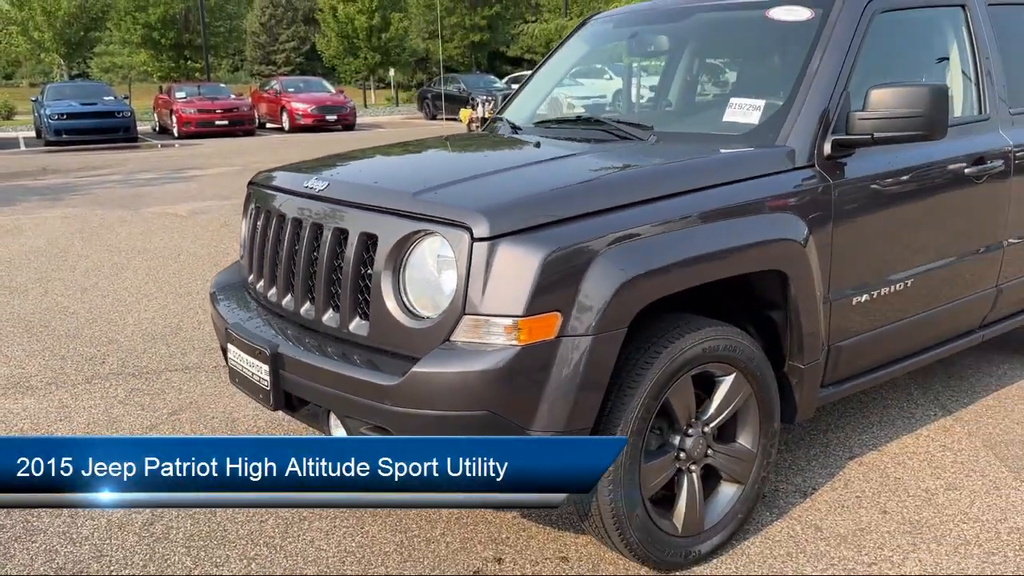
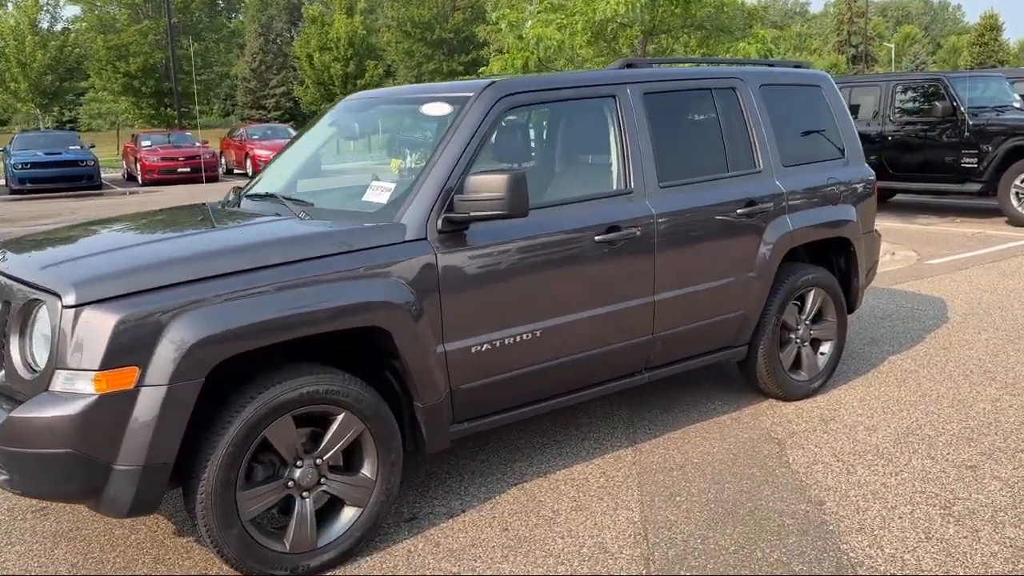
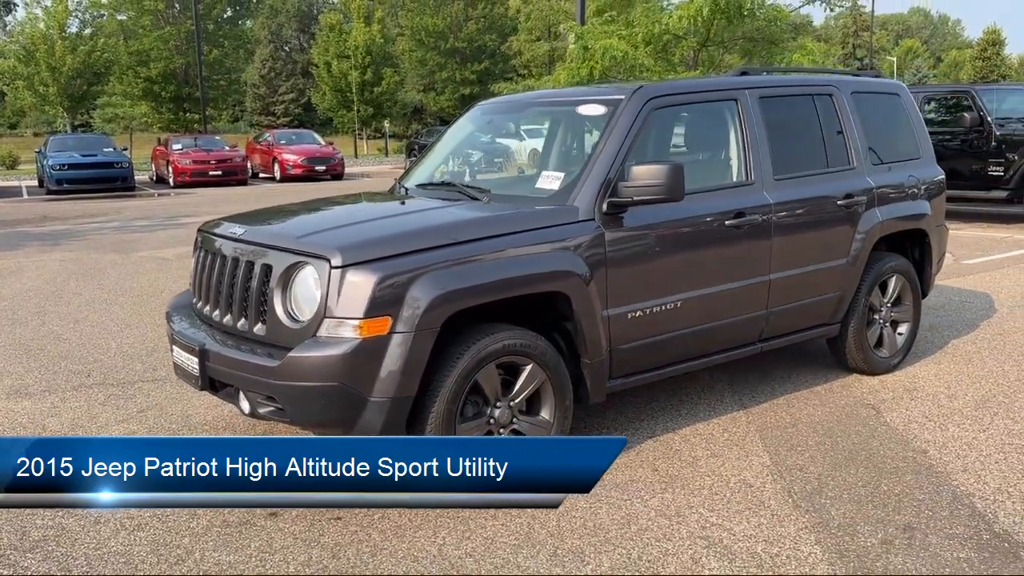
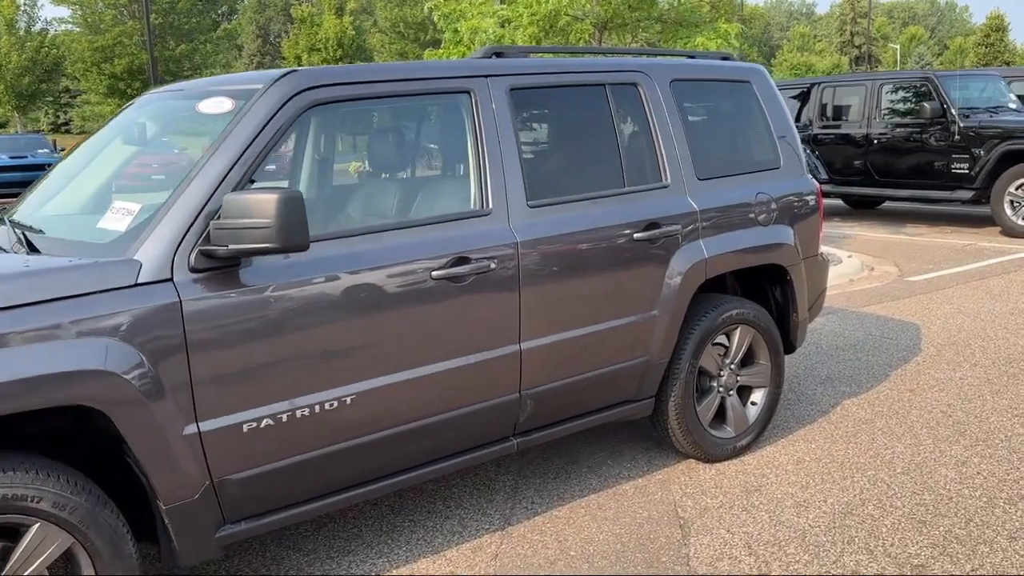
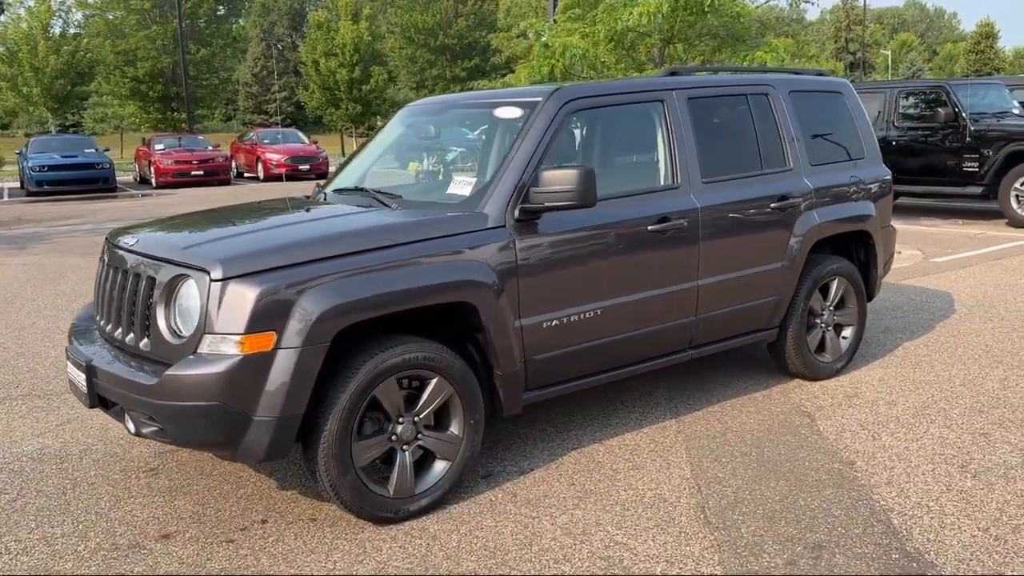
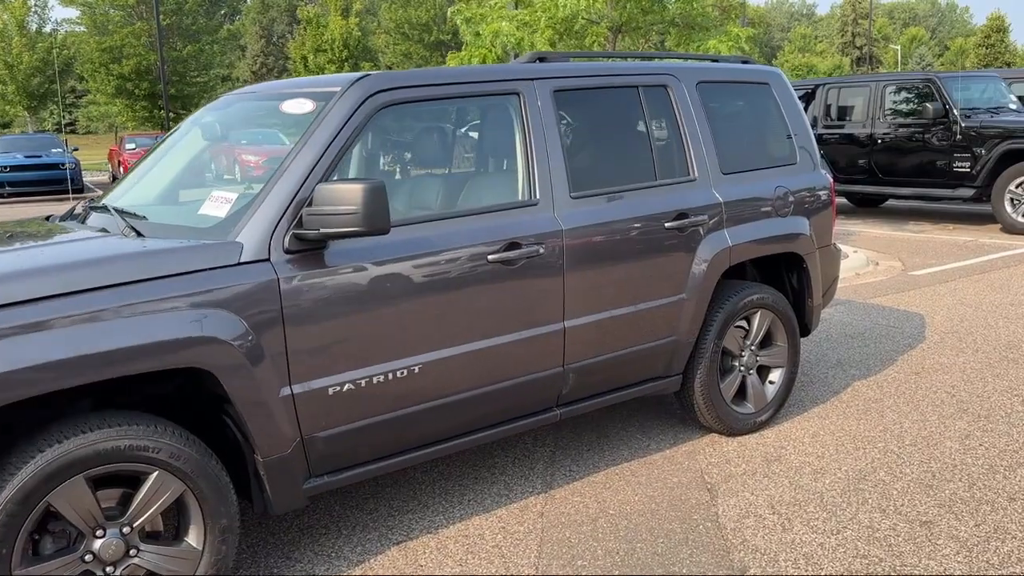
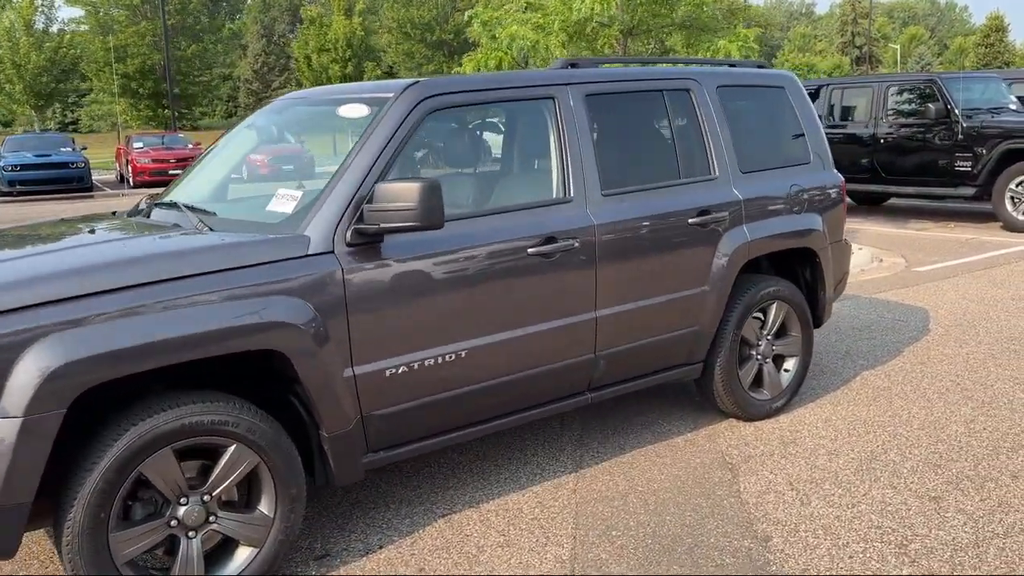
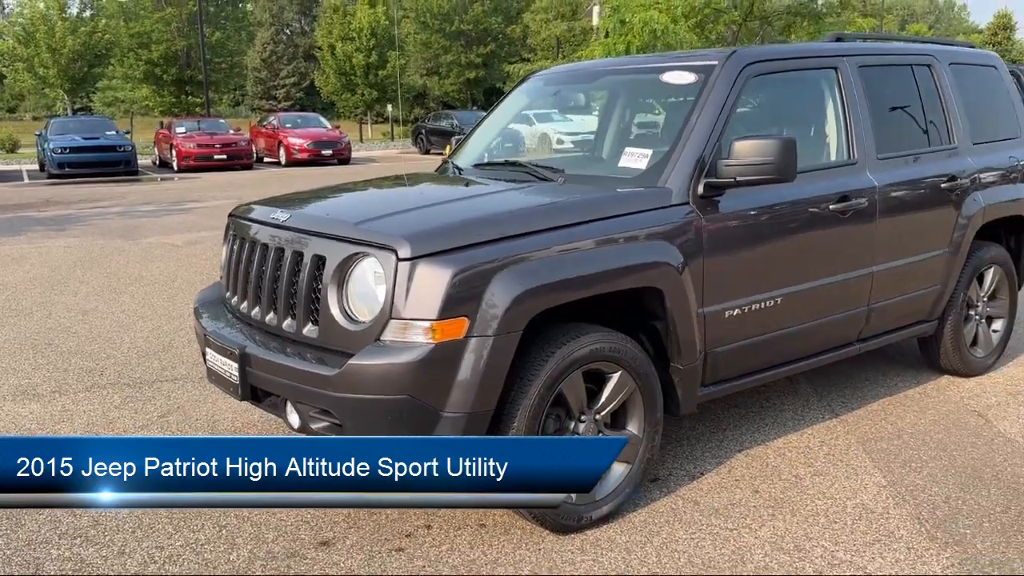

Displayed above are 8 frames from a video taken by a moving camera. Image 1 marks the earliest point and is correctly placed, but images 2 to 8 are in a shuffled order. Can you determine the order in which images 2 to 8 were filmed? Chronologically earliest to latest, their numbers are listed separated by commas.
8, 3, 5, 2, 7, 6, 4
